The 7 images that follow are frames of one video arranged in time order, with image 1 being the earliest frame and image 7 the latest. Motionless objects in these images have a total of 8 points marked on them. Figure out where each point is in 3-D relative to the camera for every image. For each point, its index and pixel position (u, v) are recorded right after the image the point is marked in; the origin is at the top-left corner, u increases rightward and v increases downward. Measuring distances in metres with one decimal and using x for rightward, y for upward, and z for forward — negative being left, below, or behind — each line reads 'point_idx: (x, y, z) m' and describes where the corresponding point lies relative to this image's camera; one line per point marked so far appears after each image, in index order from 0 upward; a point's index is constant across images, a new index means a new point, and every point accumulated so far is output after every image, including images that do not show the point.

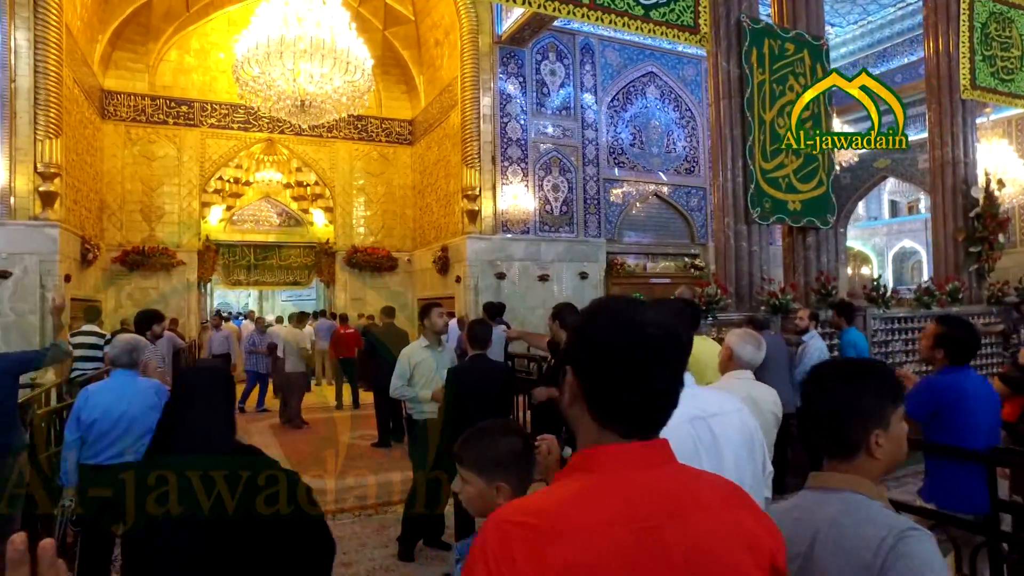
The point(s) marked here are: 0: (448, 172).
0: (-1.1, +2.1, +12.8) m
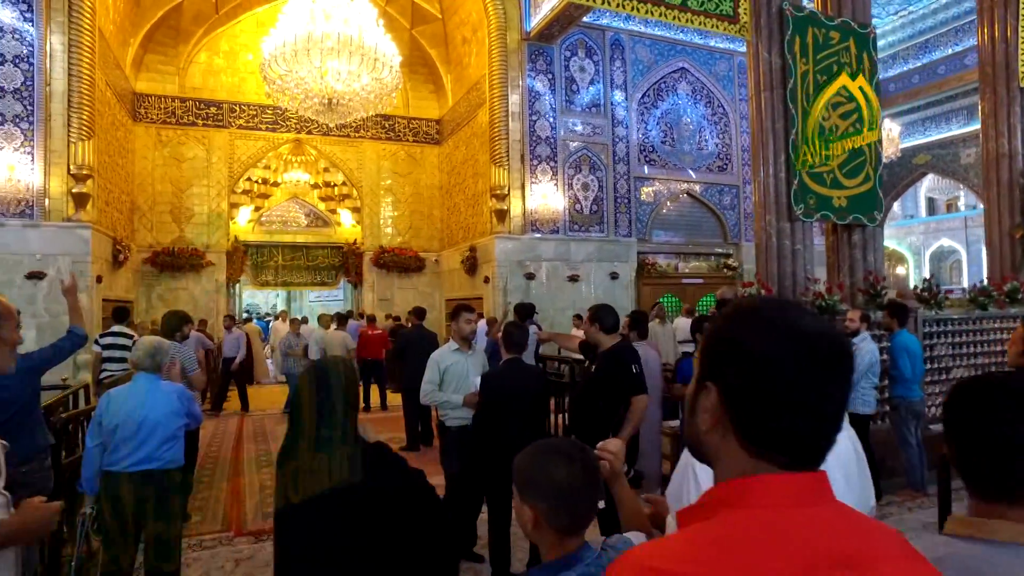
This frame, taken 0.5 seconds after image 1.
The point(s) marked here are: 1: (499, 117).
0: (-0.6, +2.1, +12.7) m
1: (-0.2, +2.8, +11.6) m
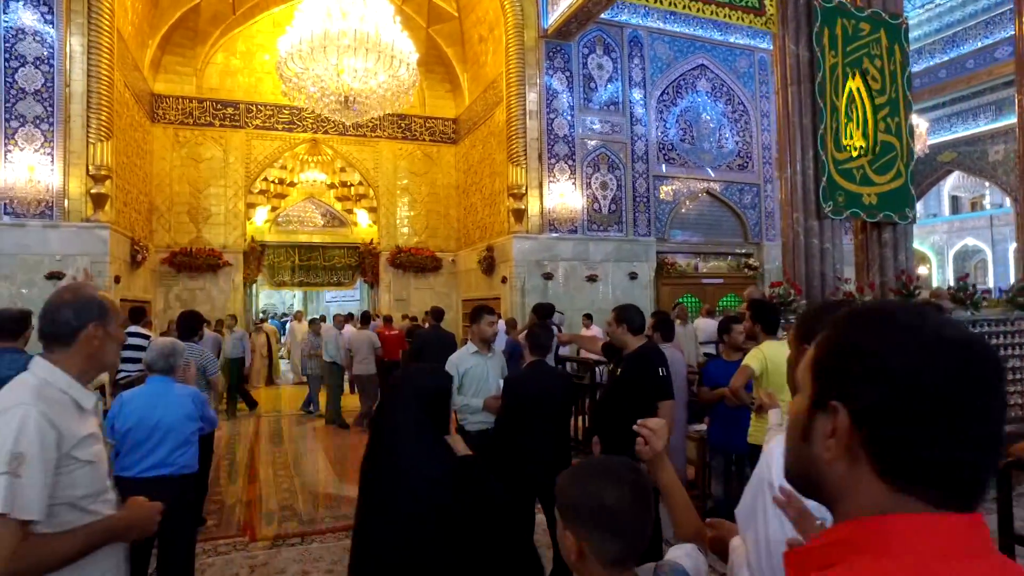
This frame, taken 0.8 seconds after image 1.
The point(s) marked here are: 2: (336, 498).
0: (-0.3, +2.1, +12.5) m
1: (+0.1, +2.8, +11.5) m
2: (-1.3, -1.6, +5.3) m
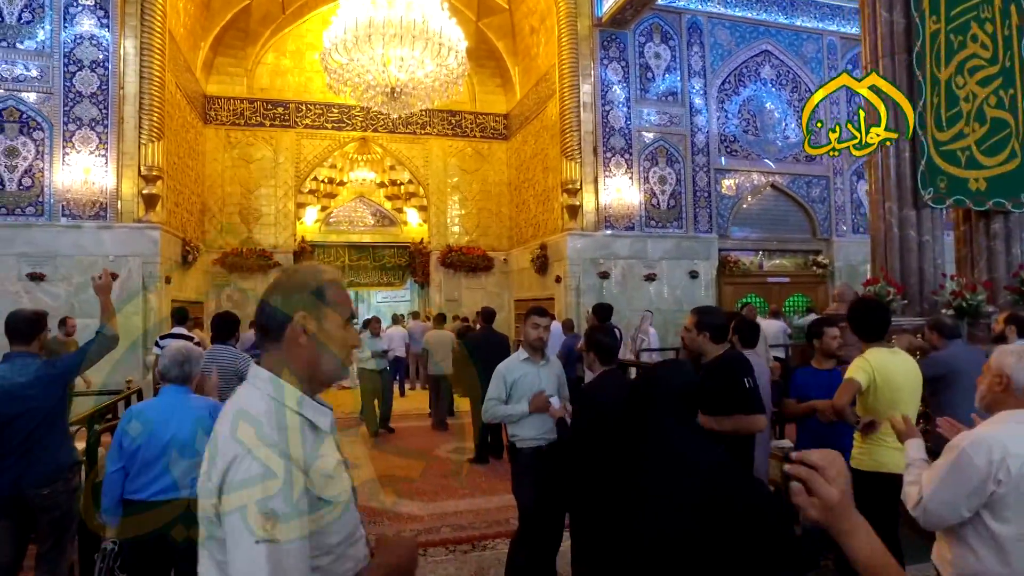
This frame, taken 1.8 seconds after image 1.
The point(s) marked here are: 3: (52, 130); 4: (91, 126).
0: (+0.6, +2.1, +12.1) m
1: (+0.9, +2.8, +11.0) m
2: (-0.9, -1.6, +4.9) m
3: (-6.1, +2.1, +9.5) m
4: (-5.7, +2.2, +9.7) m
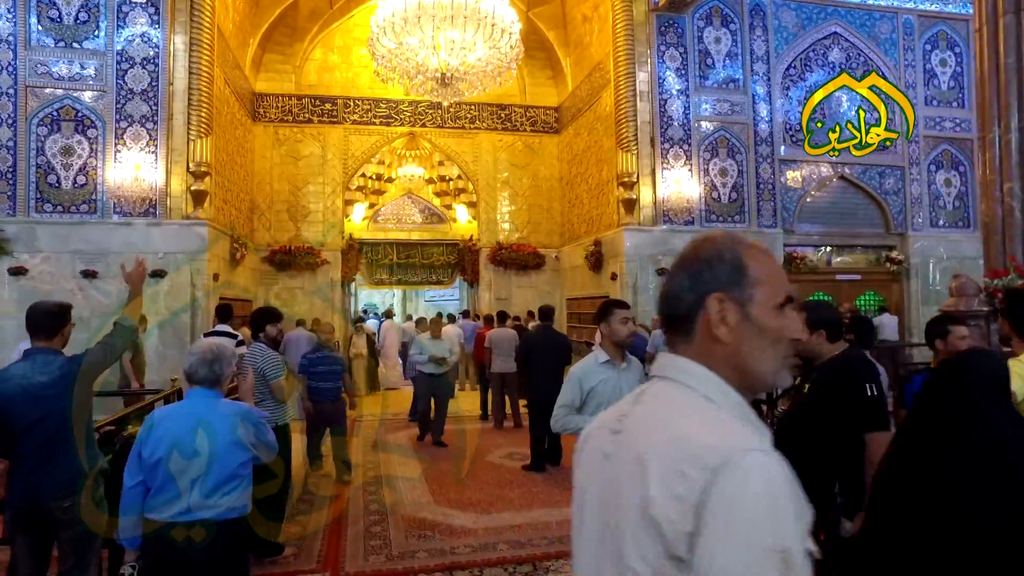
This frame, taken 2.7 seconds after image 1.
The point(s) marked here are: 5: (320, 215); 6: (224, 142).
0: (+1.4, +2.1, +11.6) m
1: (+1.7, +2.8, +10.5) m
2: (-0.5, -1.5, +4.6) m
3: (-5.4, +2.1, +9.5) m
4: (-5.0, +2.2, +9.6) m
5: (-3.5, +1.3, +13.0) m
6: (-4.3, +2.2, +10.7) m
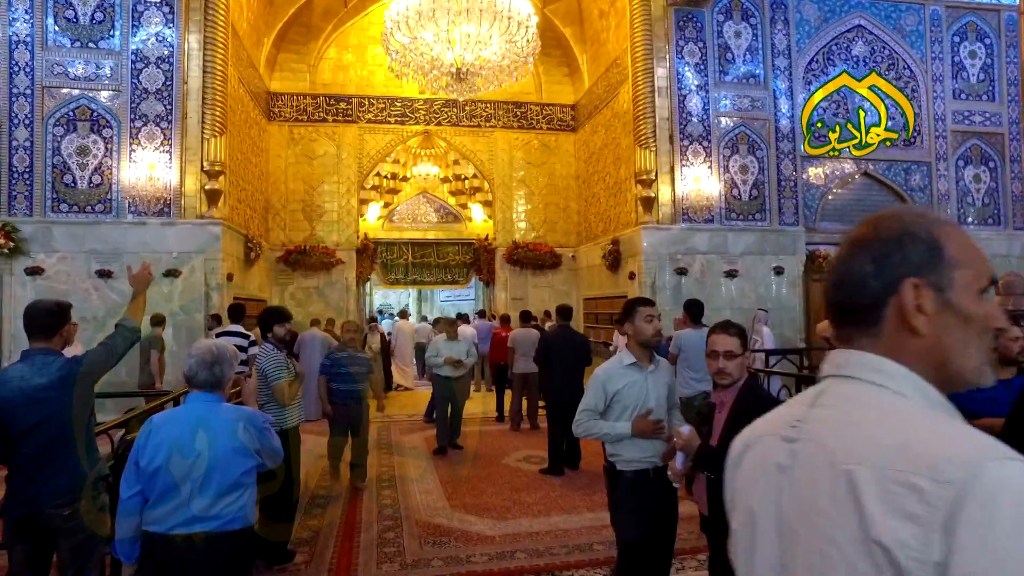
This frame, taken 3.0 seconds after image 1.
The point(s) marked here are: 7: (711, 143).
0: (+1.7, +2.1, +11.4) m
1: (+1.9, +2.8, +10.3) m
2: (-0.4, -1.5, +4.4) m
3: (-5.2, +2.1, +9.4) m
4: (-4.8, +2.2, +9.6) m
5: (-3.2, +1.3, +12.9) m
6: (-4.1, +2.2, +10.6) m
7: (+2.9, +2.1, +10.5) m
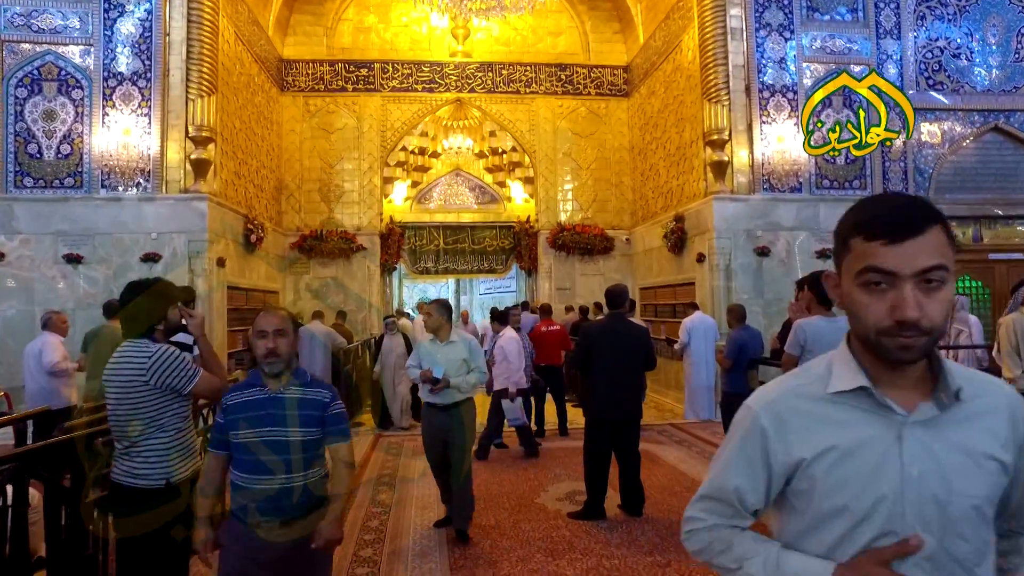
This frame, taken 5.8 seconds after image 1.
0: (+2.3, +2.3, +9.6) m
1: (+2.4, +3.0, +8.5) m
2: (-0.3, -1.4, +2.7) m
3: (-4.8, +2.3, +8.1) m
4: (-4.3, +2.4, +8.2) m
5: (-2.5, +1.5, +11.4) m
6: (-3.5, +2.3, +9.2) m
7: (+3.5, +2.3, +8.6) m
